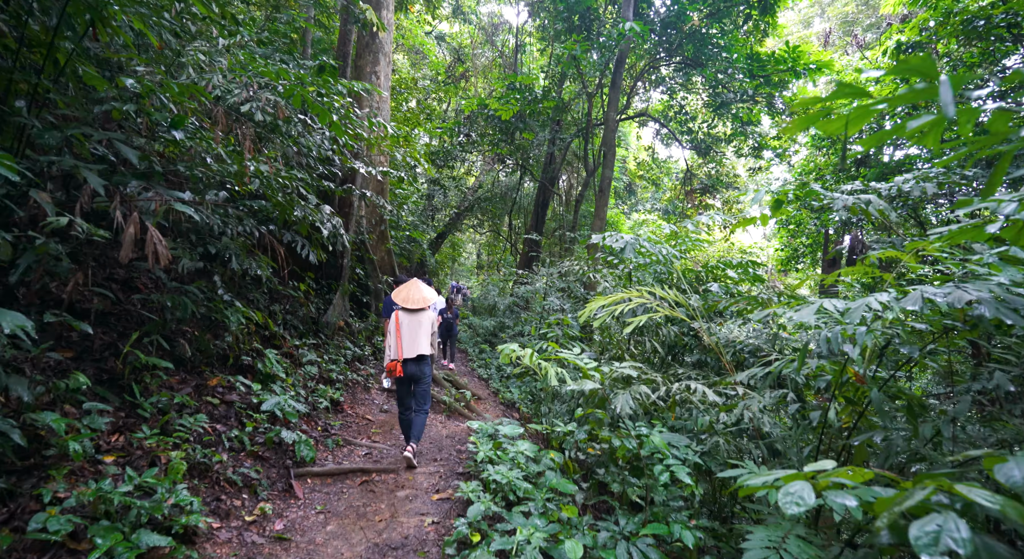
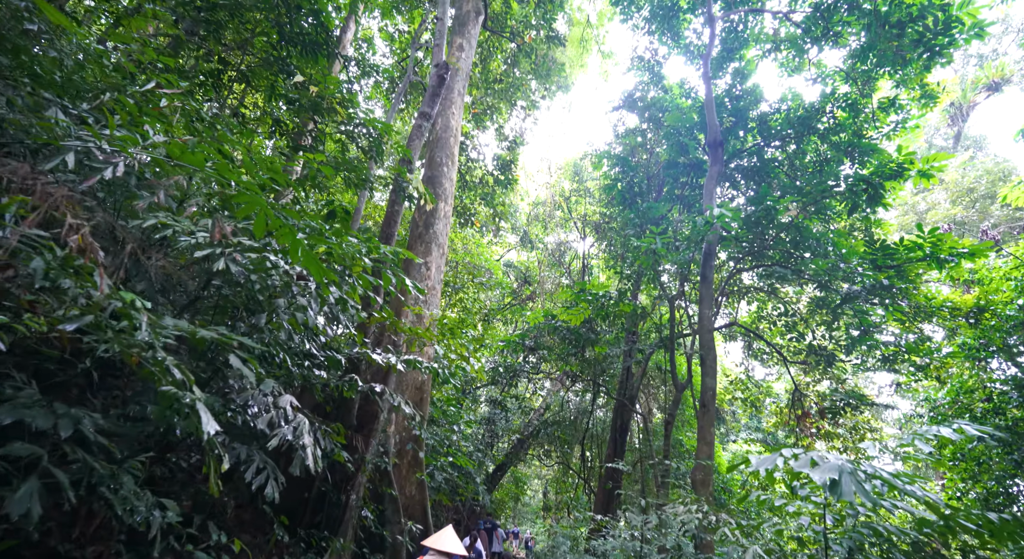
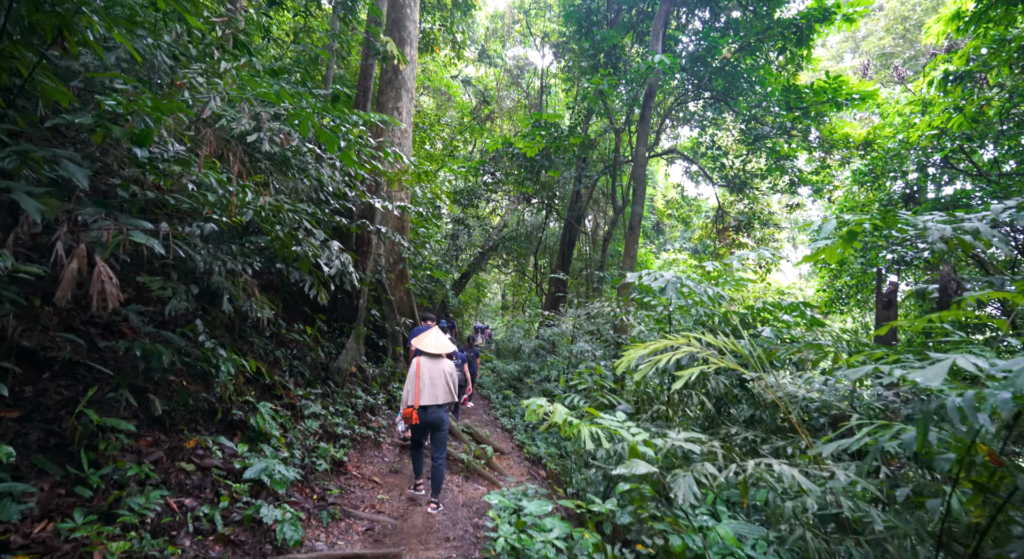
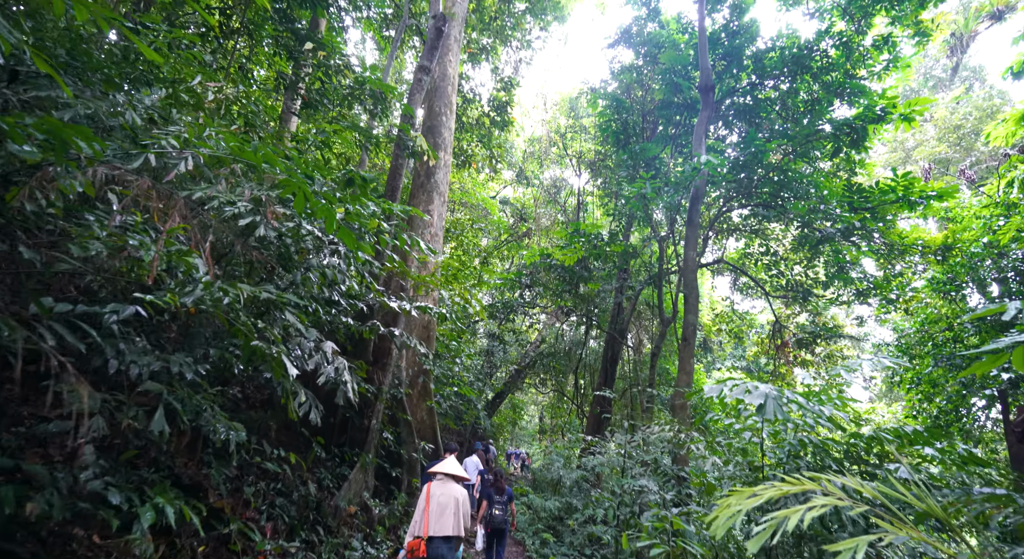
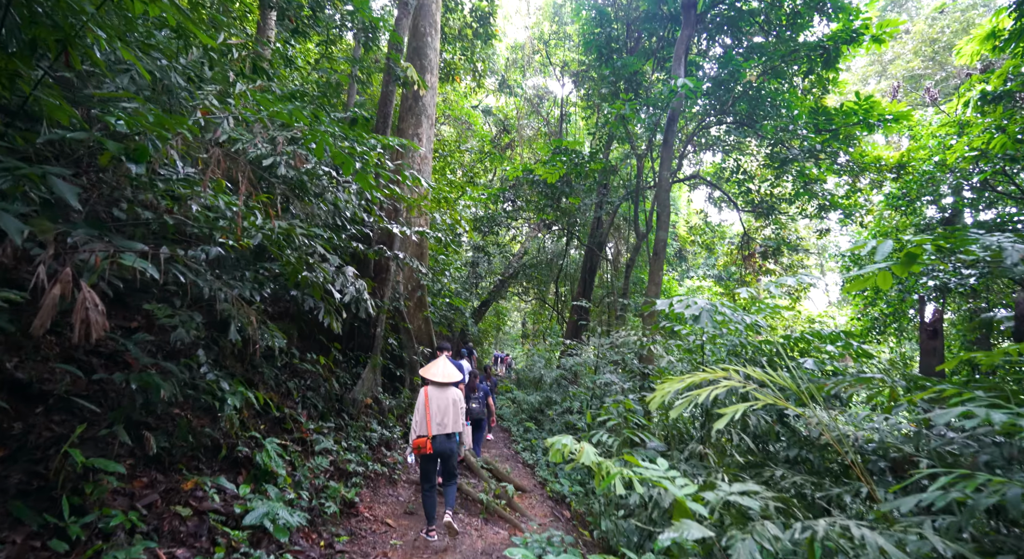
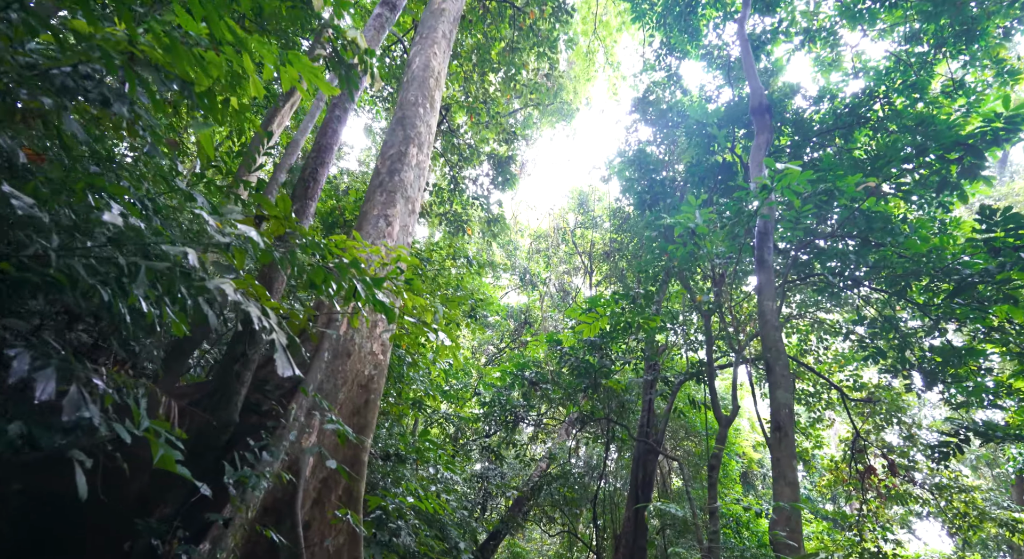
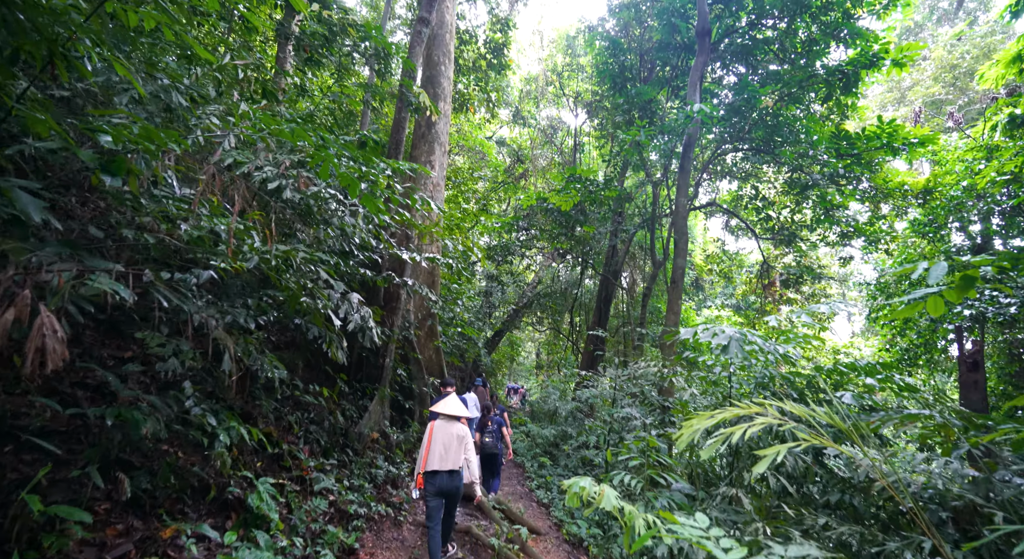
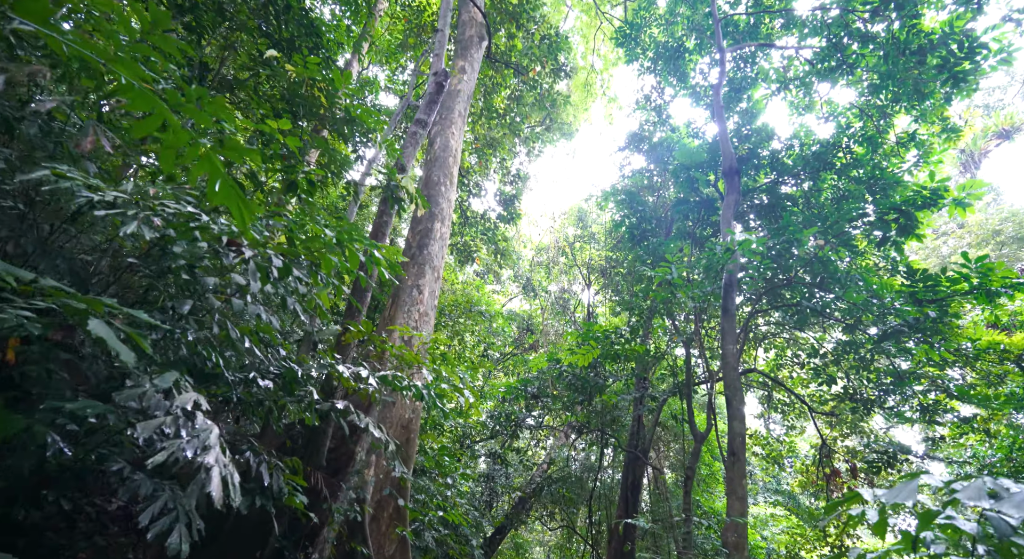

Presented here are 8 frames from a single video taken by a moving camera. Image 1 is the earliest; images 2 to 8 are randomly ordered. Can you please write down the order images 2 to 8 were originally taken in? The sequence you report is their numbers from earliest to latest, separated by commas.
3, 5, 7, 4, 2, 8, 6
